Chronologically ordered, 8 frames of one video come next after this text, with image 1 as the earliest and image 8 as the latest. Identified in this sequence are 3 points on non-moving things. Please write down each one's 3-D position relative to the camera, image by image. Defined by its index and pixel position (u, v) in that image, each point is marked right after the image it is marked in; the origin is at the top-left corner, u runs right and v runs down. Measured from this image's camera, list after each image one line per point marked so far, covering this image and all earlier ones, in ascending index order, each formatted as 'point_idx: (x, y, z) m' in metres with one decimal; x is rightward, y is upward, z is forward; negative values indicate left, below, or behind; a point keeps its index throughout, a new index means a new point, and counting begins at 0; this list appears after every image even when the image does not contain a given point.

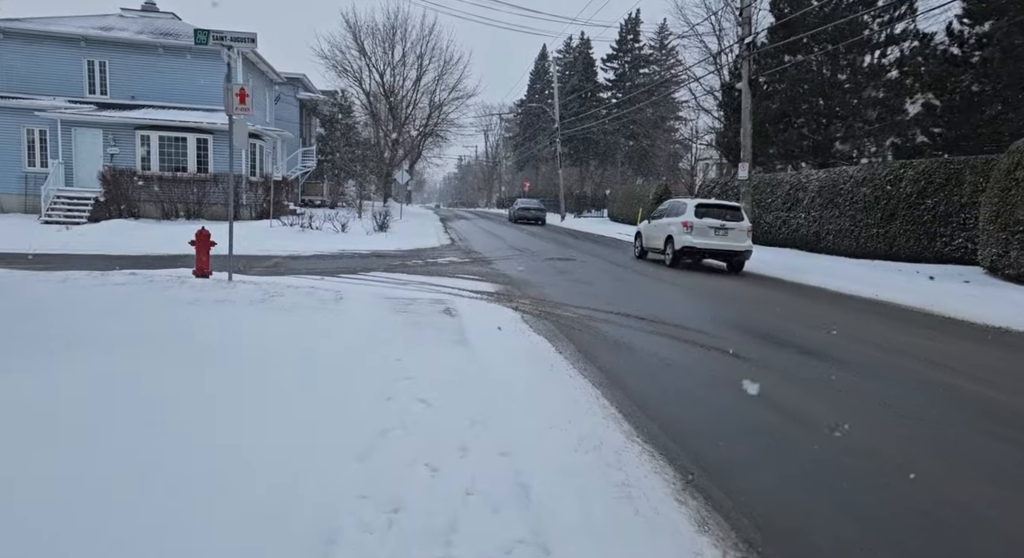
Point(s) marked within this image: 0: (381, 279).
0: (-2.2, 0.0, +12.6) m
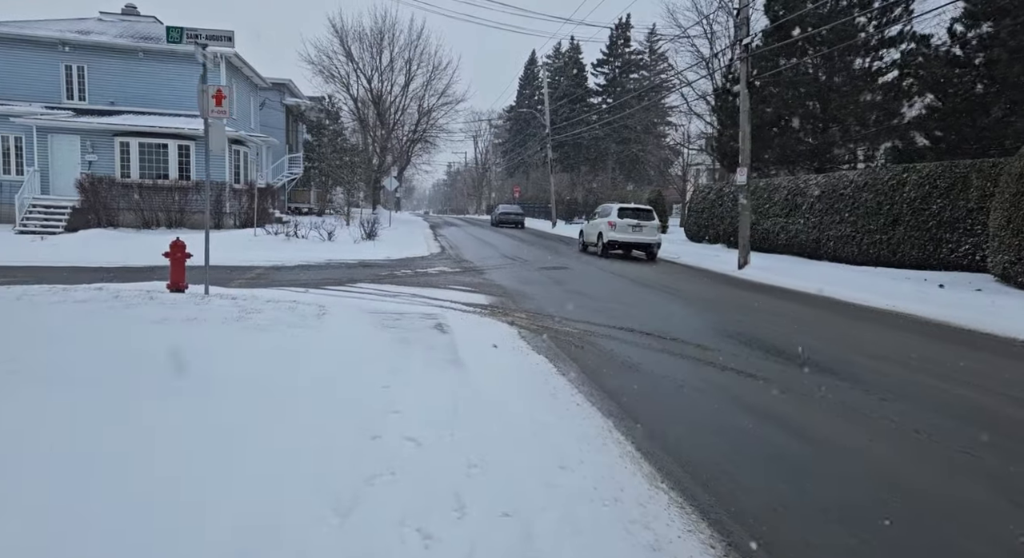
0: (-2.3, -0.2, +12.0) m
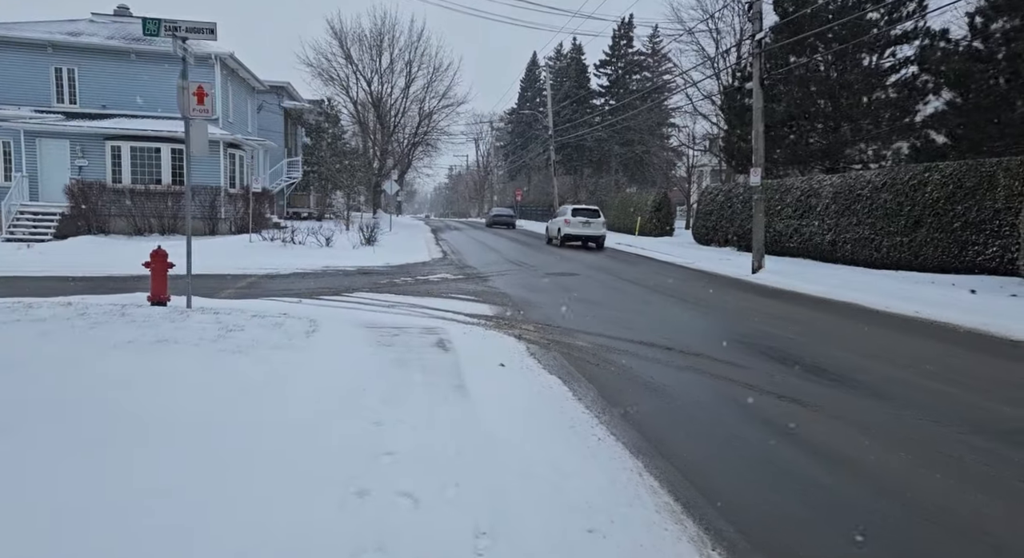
0: (-2.2, -0.3, +11.3) m
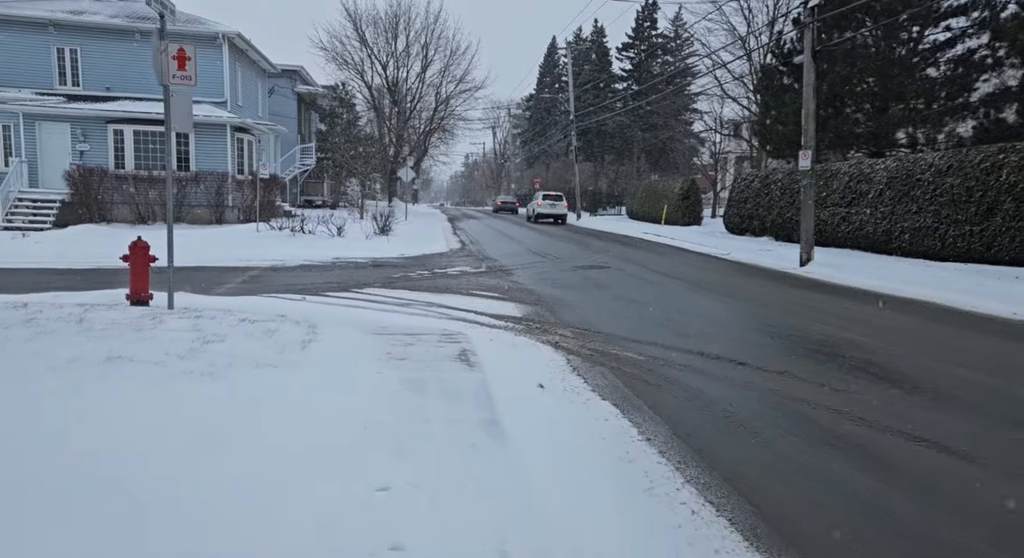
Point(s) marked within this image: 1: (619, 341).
0: (-1.8, -0.3, +10.1) m
1: (+1.0, -0.6, +7.1) m
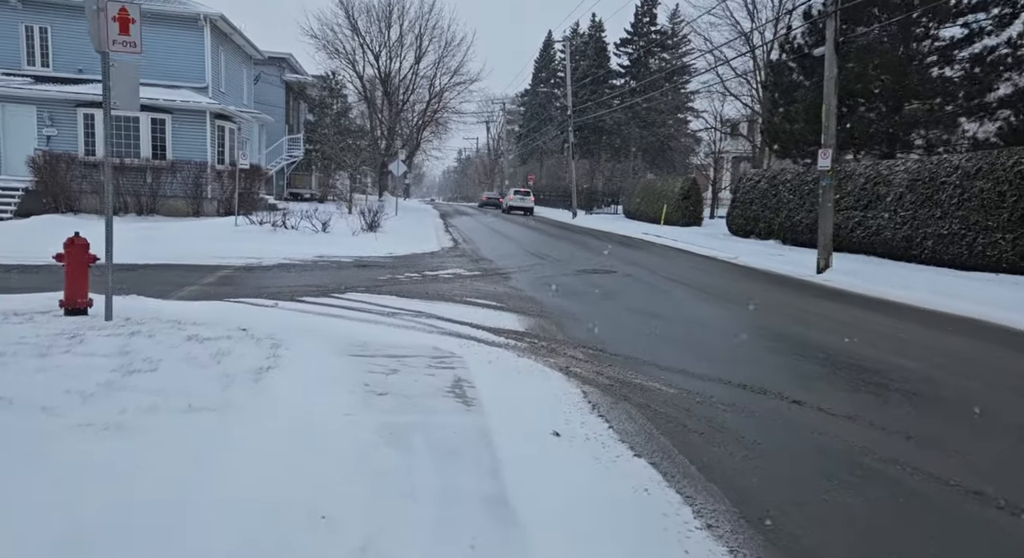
0: (-1.9, -0.3, +9.0) m
1: (+1.0, -0.7, +6.0) m
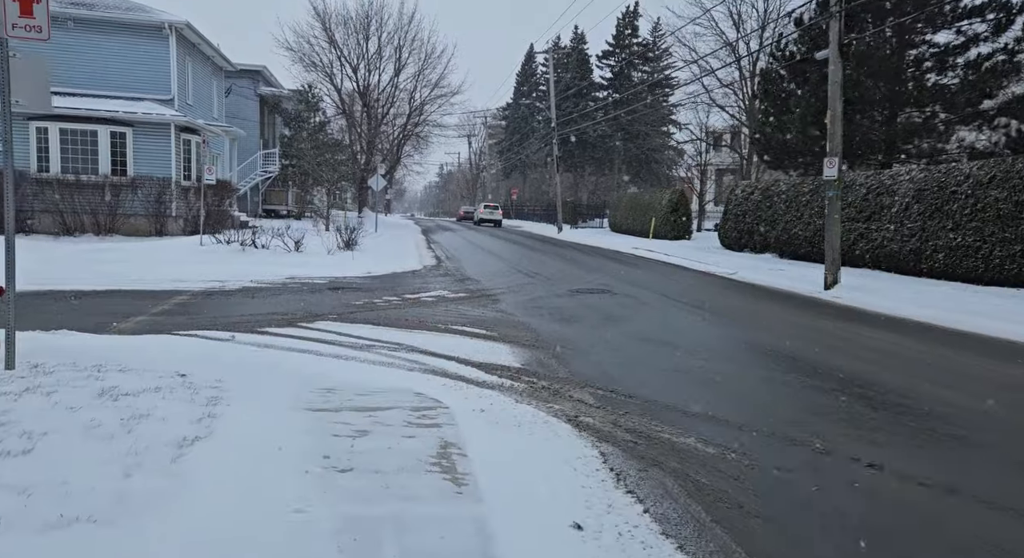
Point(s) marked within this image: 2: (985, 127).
0: (-1.9, -0.6, +7.9) m
1: (+1.0, -0.9, +5.0) m
2: (+11.2, +3.6, +18.0) m
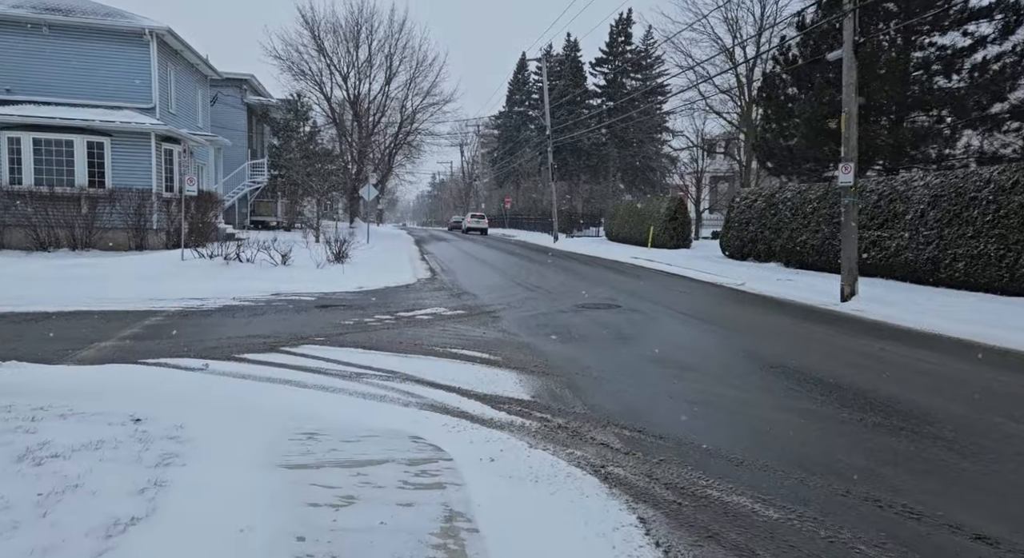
0: (-1.9, -0.8, +7.1) m
1: (+1.1, -1.0, +4.2) m
2: (+11.2, +3.4, +17.4) m
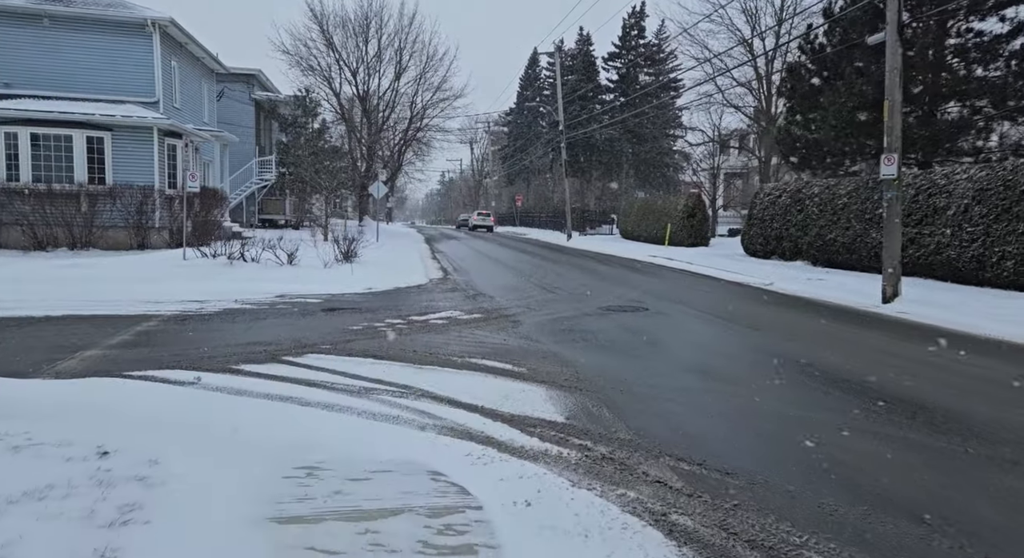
0: (-1.7, -0.8, +6.4) m
1: (+1.3, -1.1, +3.5) m
2: (+11.5, +3.4, +16.5) m
